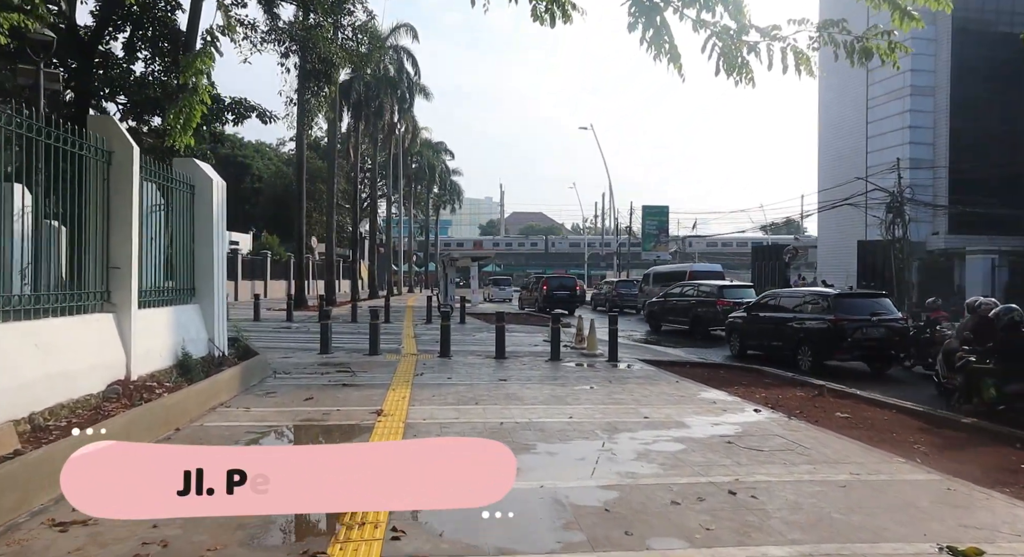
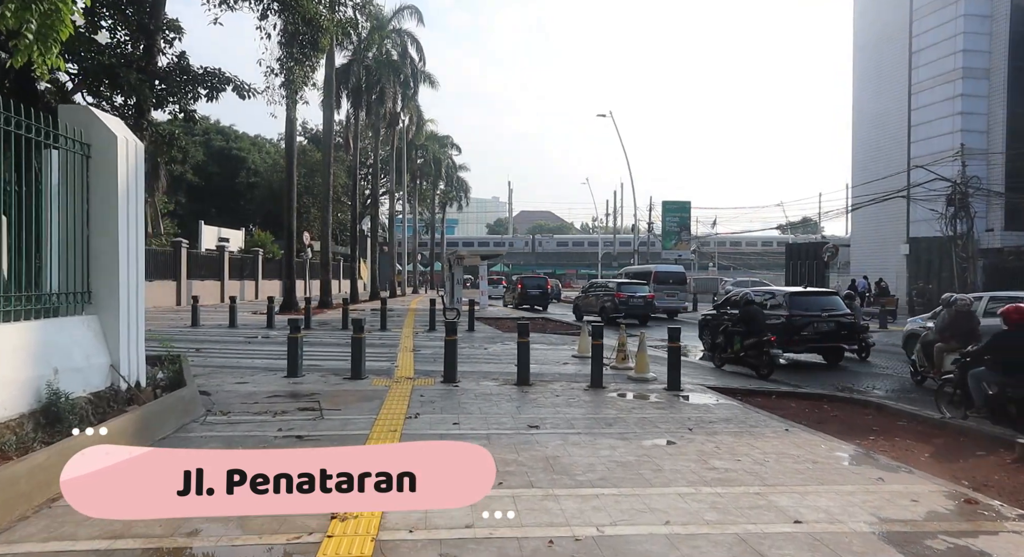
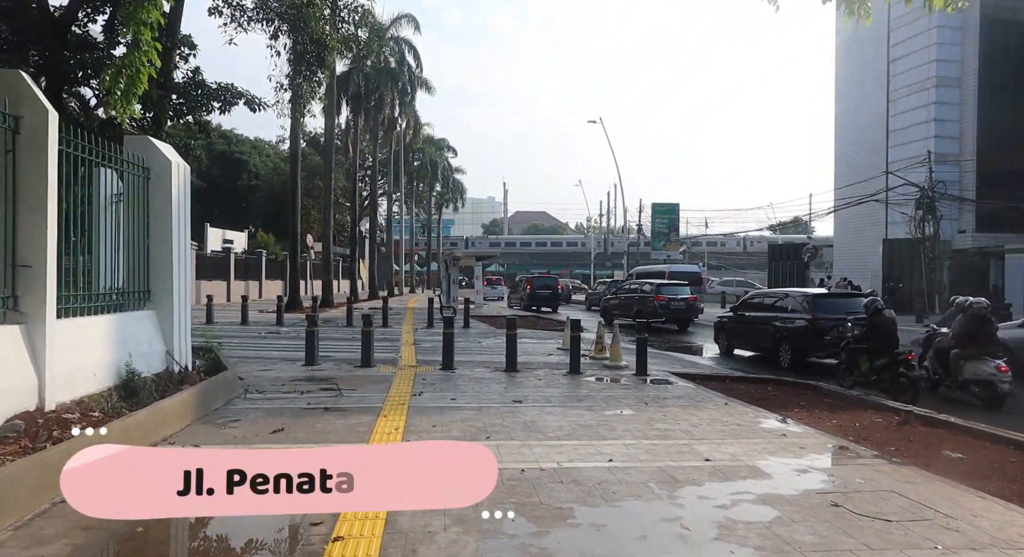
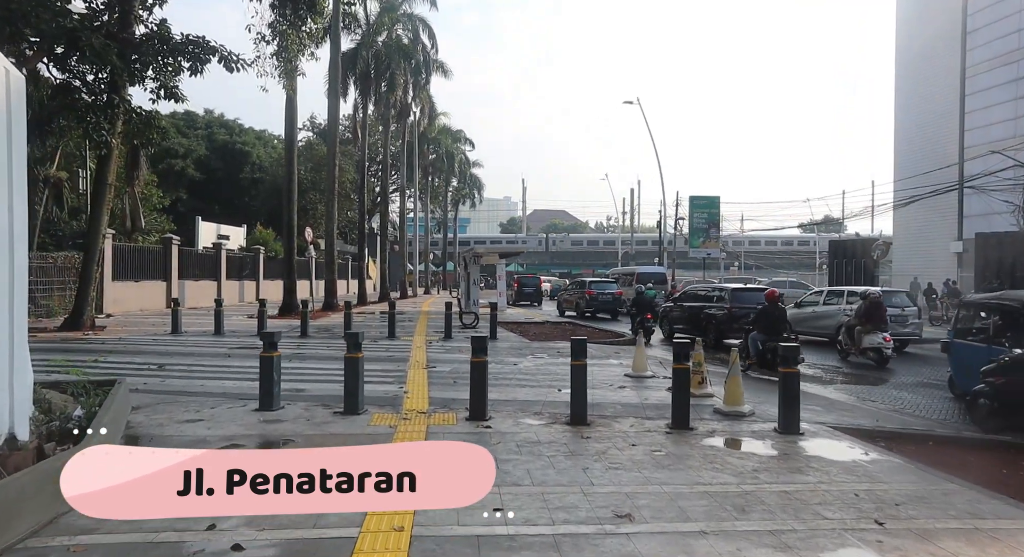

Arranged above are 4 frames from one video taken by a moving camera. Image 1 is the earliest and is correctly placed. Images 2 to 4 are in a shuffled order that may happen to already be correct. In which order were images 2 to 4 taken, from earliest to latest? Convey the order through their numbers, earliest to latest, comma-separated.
3, 2, 4
